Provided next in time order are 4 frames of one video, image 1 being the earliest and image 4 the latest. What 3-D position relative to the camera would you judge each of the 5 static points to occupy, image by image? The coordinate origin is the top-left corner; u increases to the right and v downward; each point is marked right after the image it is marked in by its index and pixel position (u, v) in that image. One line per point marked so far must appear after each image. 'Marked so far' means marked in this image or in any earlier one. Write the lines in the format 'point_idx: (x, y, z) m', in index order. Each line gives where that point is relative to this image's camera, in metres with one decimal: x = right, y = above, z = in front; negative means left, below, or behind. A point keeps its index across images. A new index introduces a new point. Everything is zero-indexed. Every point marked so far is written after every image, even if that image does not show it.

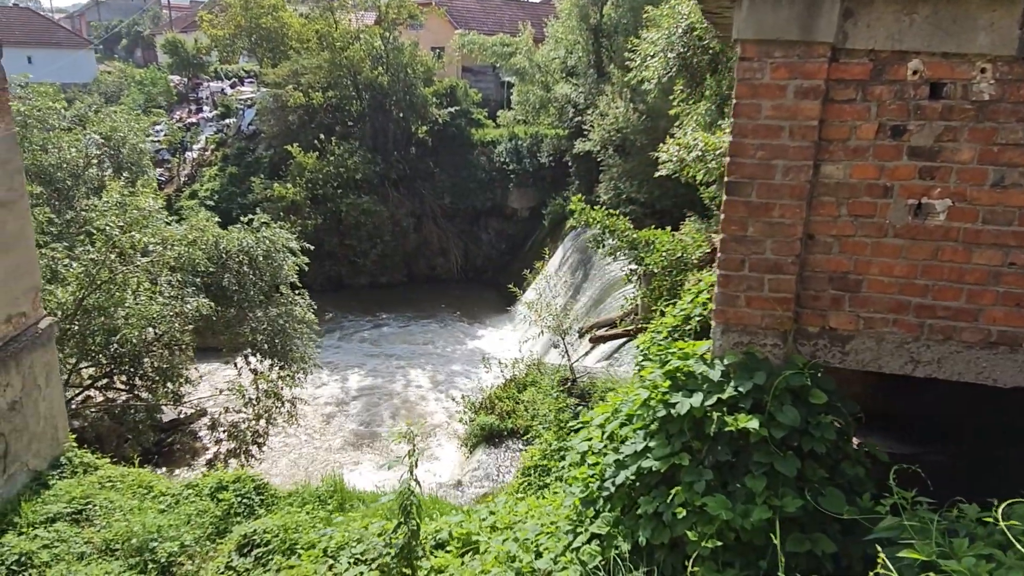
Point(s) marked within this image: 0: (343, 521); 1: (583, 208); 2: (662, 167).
0: (-1.3, -1.9, +5.9) m
1: (+0.8, +0.9, +8.1) m
2: (+1.9, +1.5, +9.1) m
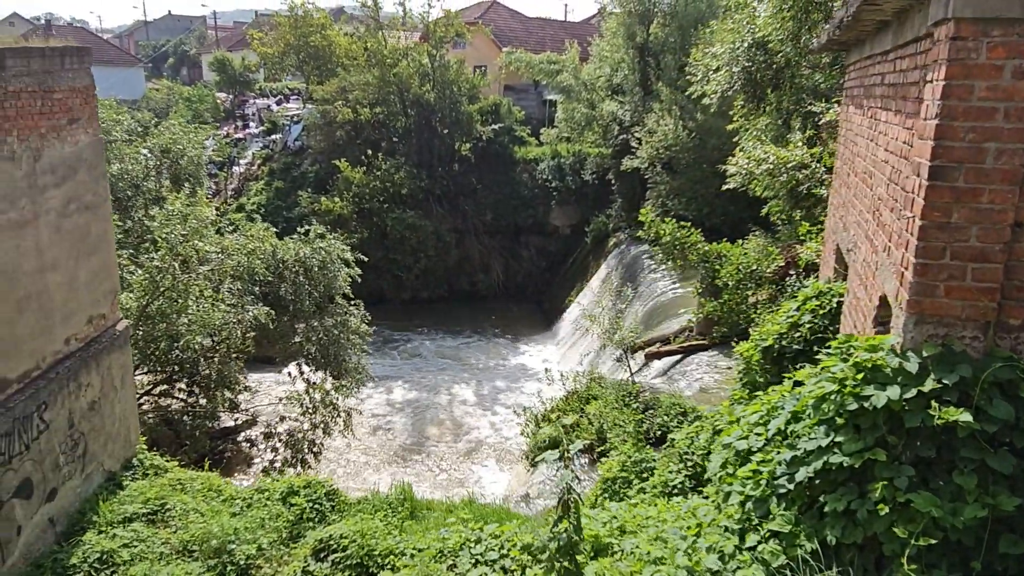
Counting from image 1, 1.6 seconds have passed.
0: (-0.7, -2.0, +5.9) m
1: (+1.6, +0.8, +8.0) m
2: (+2.7, +1.3, +9.0) m
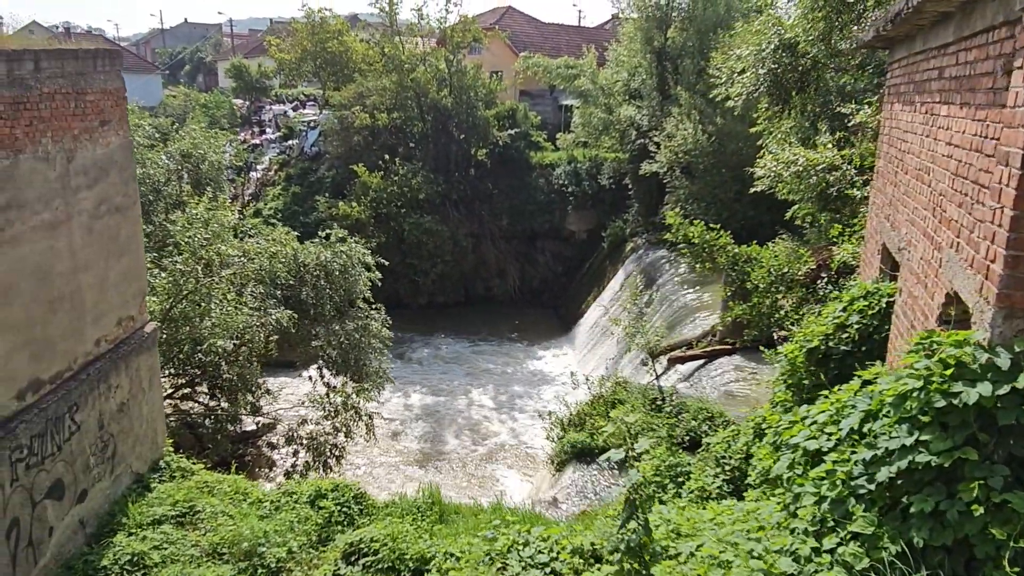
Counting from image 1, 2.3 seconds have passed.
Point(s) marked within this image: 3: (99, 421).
0: (-0.5, -2.0, +5.8) m
1: (+1.9, +0.7, +8.0) m
2: (+3.0, +1.3, +8.9) m
3: (-3.5, -1.1, +6.1) m
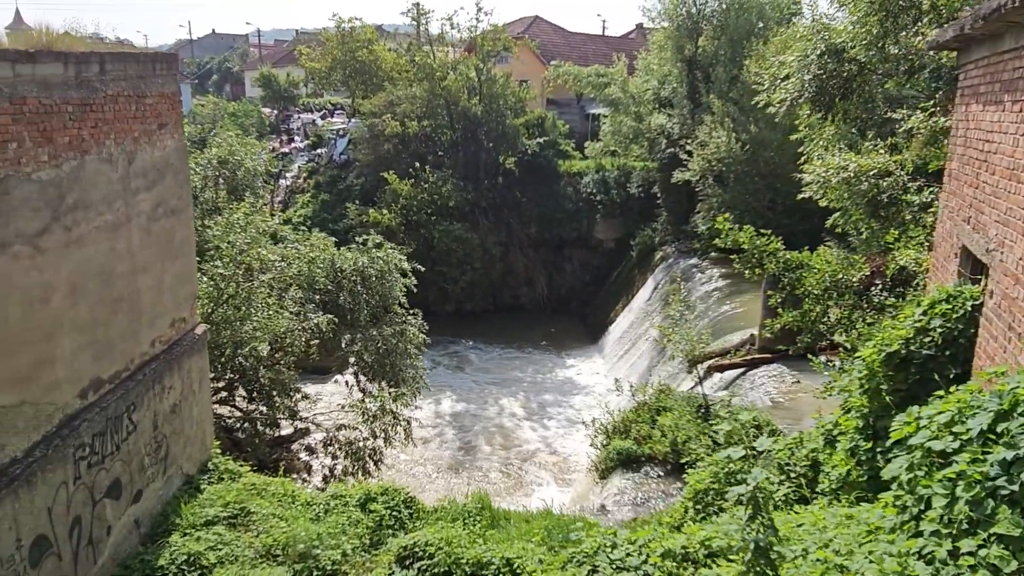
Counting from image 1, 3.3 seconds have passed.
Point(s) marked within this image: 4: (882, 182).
0: (0.0, -2.0, +5.8) m
1: (+2.4, +0.7, +7.9) m
2: (+3.5, +1.2, +8.8) m
3: (-3.0, -1.1, +6.1) m
4: (+3.8, +1.1, +7.6) m
